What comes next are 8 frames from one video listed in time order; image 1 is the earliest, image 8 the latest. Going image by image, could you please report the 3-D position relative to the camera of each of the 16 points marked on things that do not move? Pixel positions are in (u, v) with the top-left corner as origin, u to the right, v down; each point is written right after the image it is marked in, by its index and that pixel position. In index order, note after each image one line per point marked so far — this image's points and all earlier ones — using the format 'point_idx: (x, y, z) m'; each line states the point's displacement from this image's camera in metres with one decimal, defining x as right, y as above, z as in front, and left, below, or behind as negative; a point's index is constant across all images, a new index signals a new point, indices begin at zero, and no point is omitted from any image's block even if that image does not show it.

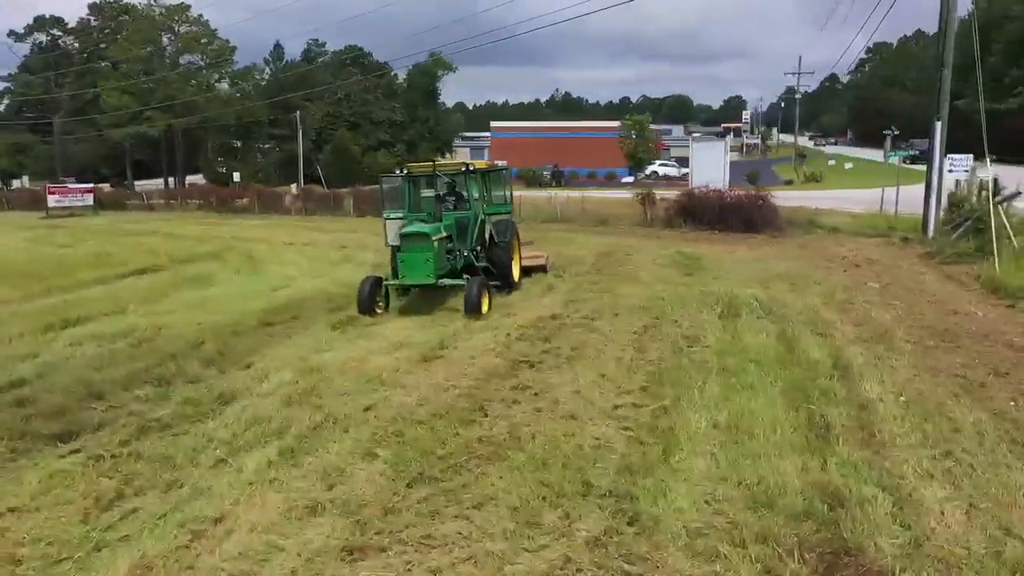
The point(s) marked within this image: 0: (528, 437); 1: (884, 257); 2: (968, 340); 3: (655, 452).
0: (+0.1, -1.1, +5.7) m
1: (+5.9, +0.5, +12.9) m
2: (+4.5, -0.5, +7.9) m
3: (+1.0, -1.1, +5.3) m
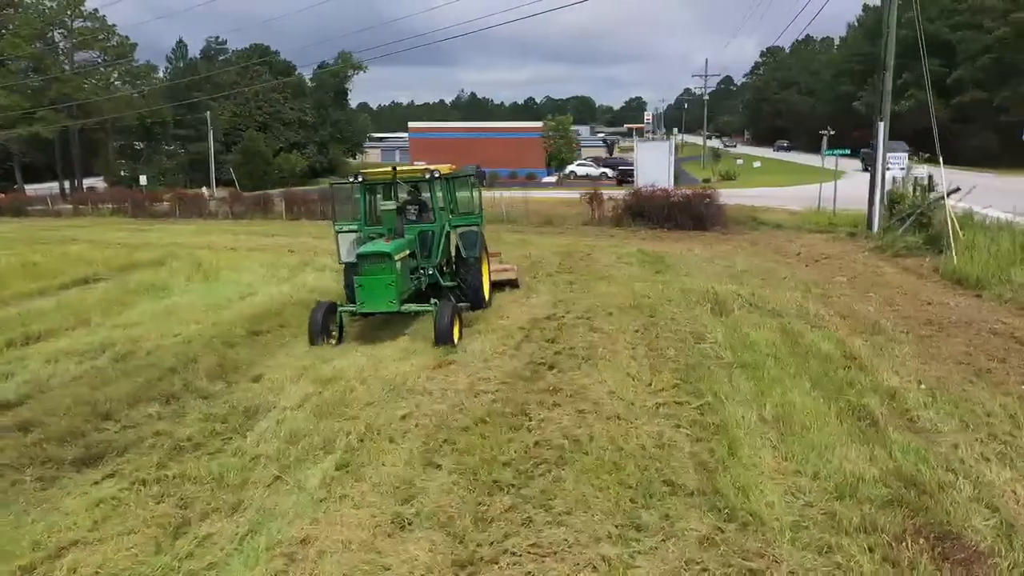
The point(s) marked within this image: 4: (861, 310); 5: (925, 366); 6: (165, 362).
0: (+0.5, -1.1, +5.7) m
1: (+5.4, +0.6, +13.5) m
2: (+4.6, -0.4, +8.3) m
3: (+1.4, -1.1, +5.4) m
4: (+4.0, -0.2, +9.3) m
5: (+3.6, -0.7, +7.1) m
6: (-3.3, -0.7, +7.9) m
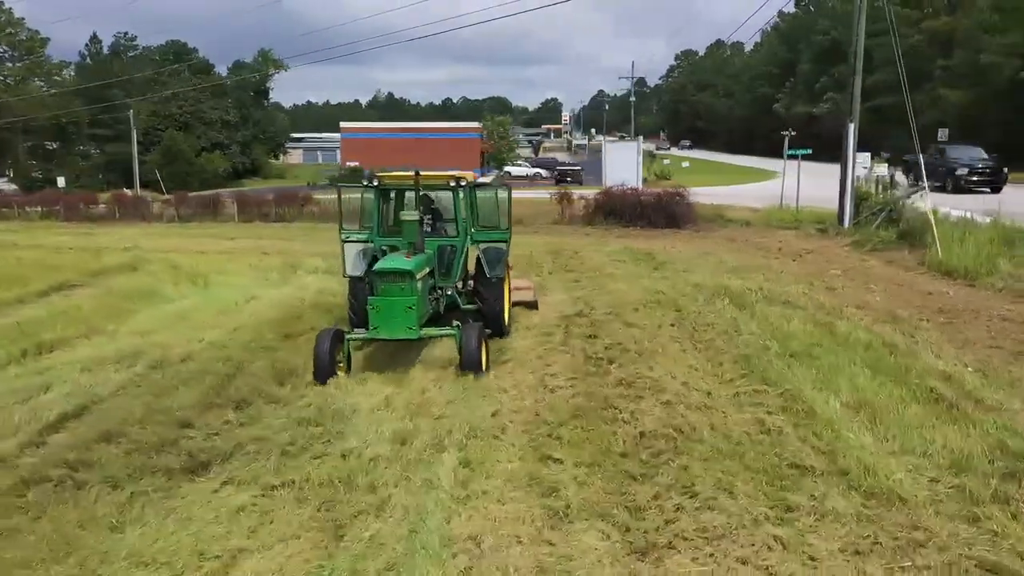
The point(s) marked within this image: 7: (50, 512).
0: (+1.3, -1.0, +5.9) m
1: (+5.3, +0.8, +14.2) m
2: (+5.0, -0.3, +8.9) m
3: (+2.2, -1.0, +5.7) m
4: (+4.4, -0.1, +9.9) m
5: (+4.2, -0.6, +7.6) m
6: (-2.8, -0.7, +7.7) m
7: (-2.7, -1.3, +4.8) m
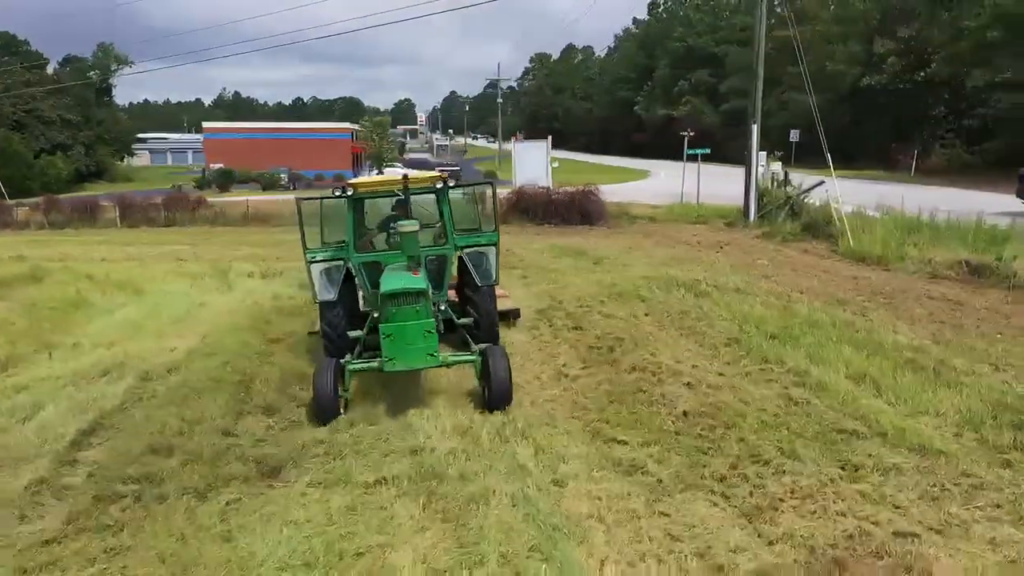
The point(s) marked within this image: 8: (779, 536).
0: (+1.7, -0.9, +6.4) m
1: (+4.1, +0.9, +15.2) m
2: (+4.8, -0.1, +10.0) m
3: (+2.6, -0.9, +6.4) m
4: (+3.9, 0.0, +10.8) m
5: (+4.2, -0.4, +8.6) m
6: (-2.7, -0.8, +7.4) m
7: (-2.0, -1.3, +4.6) m
8: (+1.5, -1.3, +4.4) m
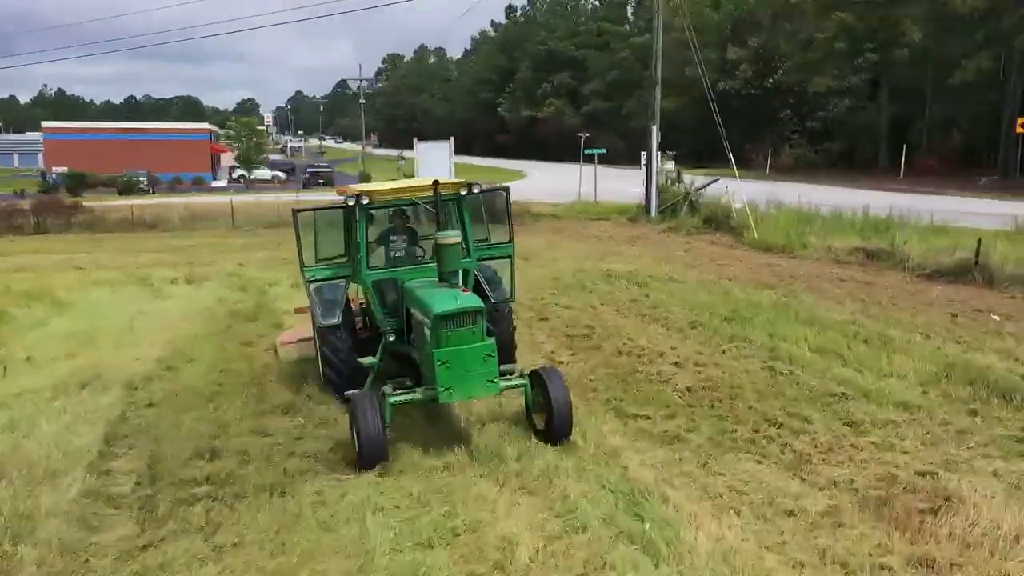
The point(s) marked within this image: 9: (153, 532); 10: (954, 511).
0: (+1.8, -0.8, +7.0) m
1: (+2.5, +1.1, +16.2) m
2: (+4.2, +0.1, +11.2) m
3: (+2.7, -0.7, +7.2) m
4: (+3.2, +0.2, +11.8) m
5: (+3.9, -0.2, +9.6) m
6: (-2.7, -0.8, +7.2) m
7: (-1.5, -1.3, +4.6) m
8: (+2.0, -1.2, +5.1) m
9: (-2.0, -1.4, +4.6) m
10: (+2.5, -1.3, +4.6) m
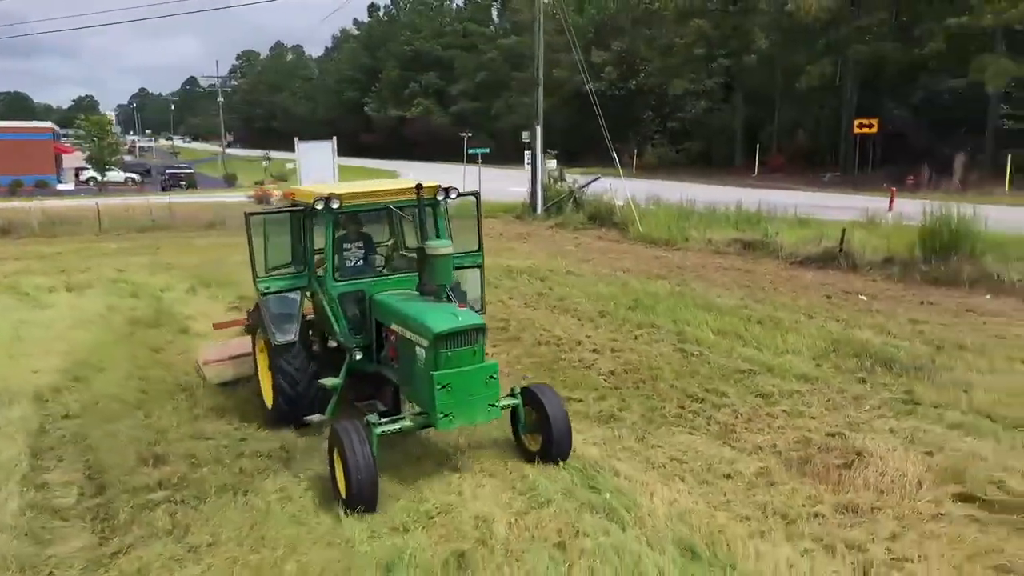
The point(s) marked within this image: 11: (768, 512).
0: (+1.2, -0.7, +7.5) m
1: (+0.3, +1.2, +16.7) m
2: (+2.8, +0.3, +12.0) m
3: (+2.0, -0.6, +7.8) m
4: (+1.7, +0.3, +12.5) m
5: (+2.8, 0.0, +10.4) m
6: (-3.3, -0.8, +7.0) m
7: (-1.7, -1.3, +4.6) m
8: (+1.7, -1.1, +5.6) m
9: (-2.2, -1.4, +4.5) m
10: (+2.3, -1.1, +5.3) m
11: (+1.5, -1.3, +4.8) m
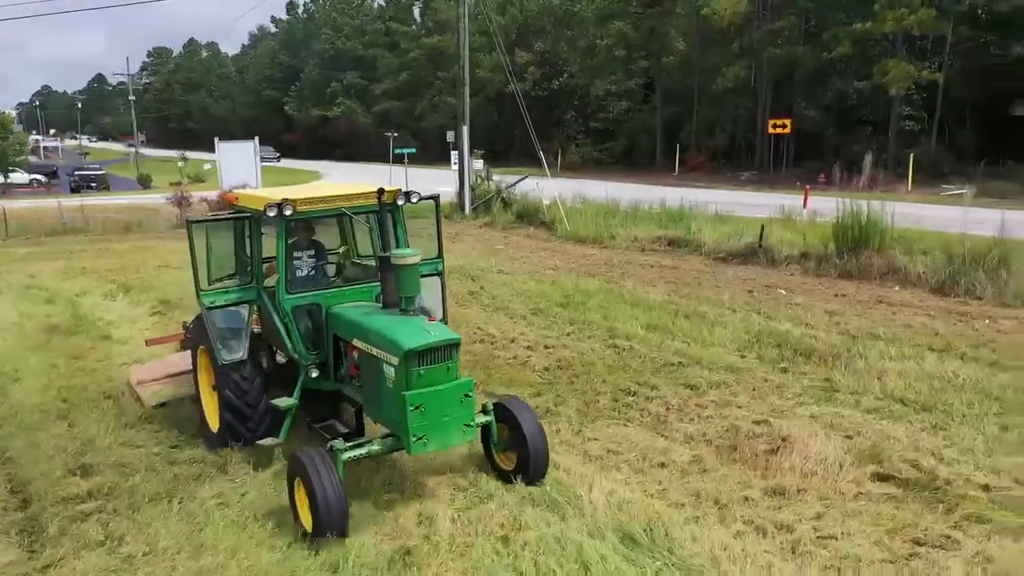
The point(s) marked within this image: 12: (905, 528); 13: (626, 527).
0: (+0.6, -0.7, +7.7) m
1: (-1.2, +1.2, +16.7) m
2: (+1.7, +0.3, +12.3) m
3: (+1.4, -0.5, +8.1) m
4: (+0.6, +0.4, +12.7) m
5: (+1.9, 0.0, +10.7) m
6: (-3.8, -0.9, +6.7) m
7: (-2.0, -1.3, +4.5) m
8: (+1.2, -1.1, +5.8) m
9: (-2.5, -1.4, +4.3) m
10: (+1.9, -1.1, +5.5) m
11: (+1.2, -1.3, +4.9) m
12: (+2.2, -1.3, +4.6) m
13: (+0.6, -1.3, +4.5) m
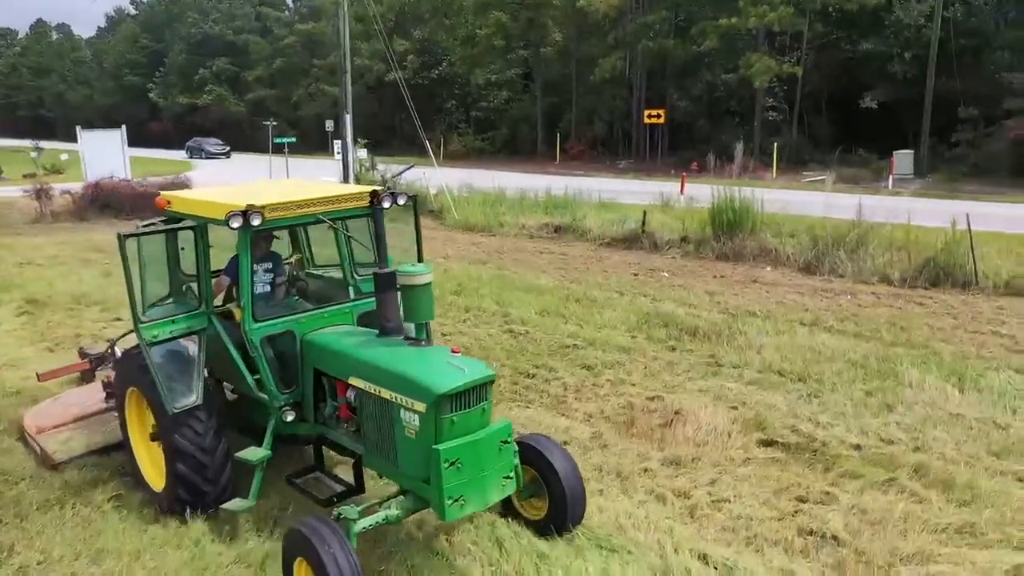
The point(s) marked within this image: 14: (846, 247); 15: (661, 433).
0: (-0.4, -0.5, +7.8) m
1: (-3.5, +1.4, +16.4) m
2: (+0.1, +0.5, +12.5) m
3: (+0.4, -0.4, +8.3) m
4: (-1.1, +0.6, +12.7) m
5: (+0.4, +0.2, +11.0) m
6: (-4.6, -0.9, +6.2) m
7: (-2.5, -1.3, +4.3) m
8: (+0.5, -1.0, +6.1) m
9: (-2.9, -1.4, +4.0) m
10: (+1.2, -1.0, +5.9) m
11: (+0.6, -1.2, +5.2) m
12: (+1.7, -1.2, +4.9) m
13: (+0.1, -1.2, +4.7) m
14: (+4.4, +0.5, +10.8) m
15: (+1.1, -1.0, +5.7) m
